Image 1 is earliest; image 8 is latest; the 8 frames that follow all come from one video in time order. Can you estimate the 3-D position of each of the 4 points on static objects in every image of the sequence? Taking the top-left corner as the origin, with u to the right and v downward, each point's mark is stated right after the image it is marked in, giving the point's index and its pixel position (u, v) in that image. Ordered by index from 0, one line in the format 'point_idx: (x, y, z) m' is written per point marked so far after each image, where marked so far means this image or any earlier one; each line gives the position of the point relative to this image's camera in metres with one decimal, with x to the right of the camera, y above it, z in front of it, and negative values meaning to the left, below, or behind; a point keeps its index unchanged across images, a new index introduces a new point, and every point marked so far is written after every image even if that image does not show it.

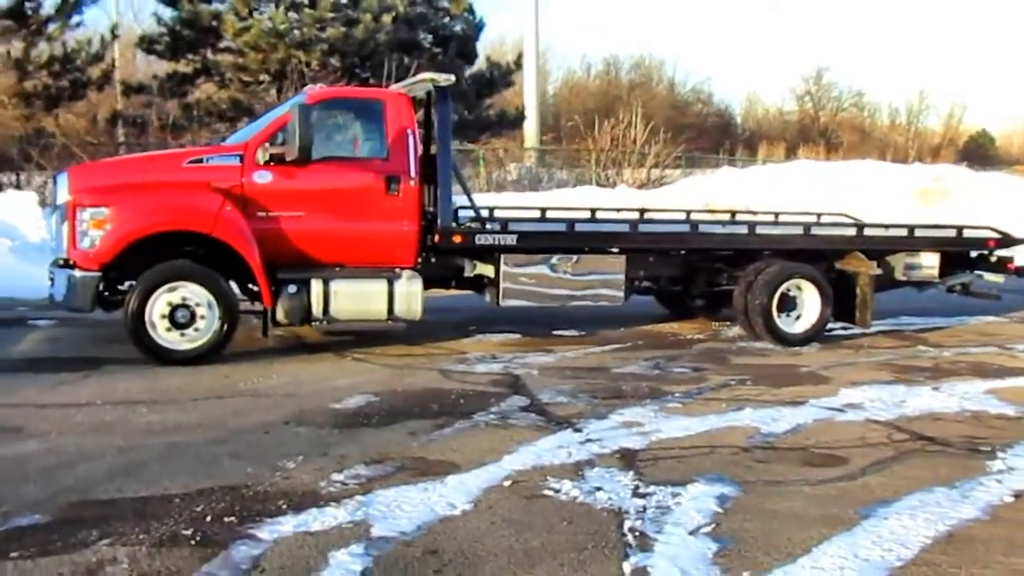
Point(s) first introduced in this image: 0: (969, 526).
0: (+2.5, -1.3, +4.5) m
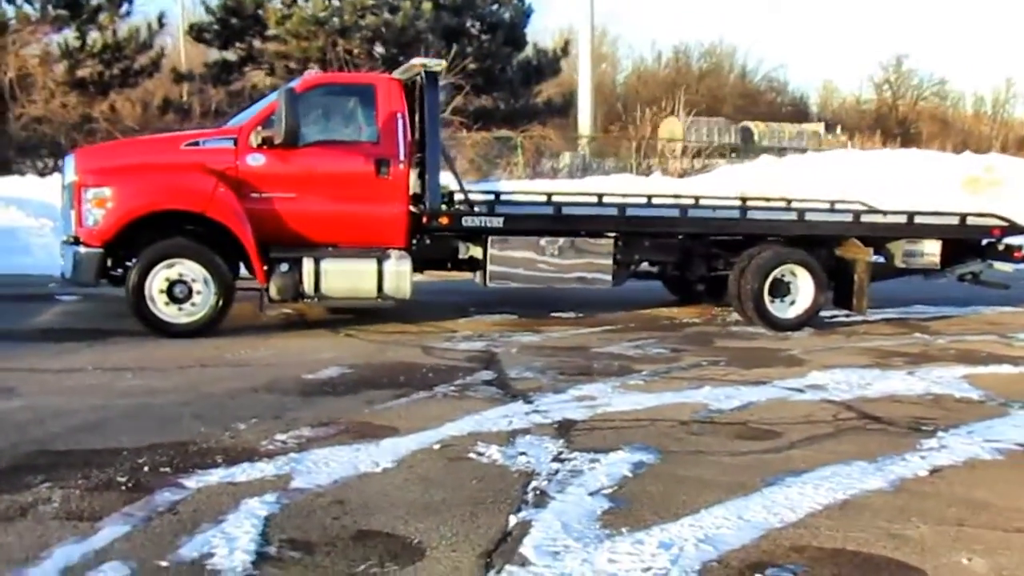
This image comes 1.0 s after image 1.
0: (+2.0, -1.2, +4.6) m
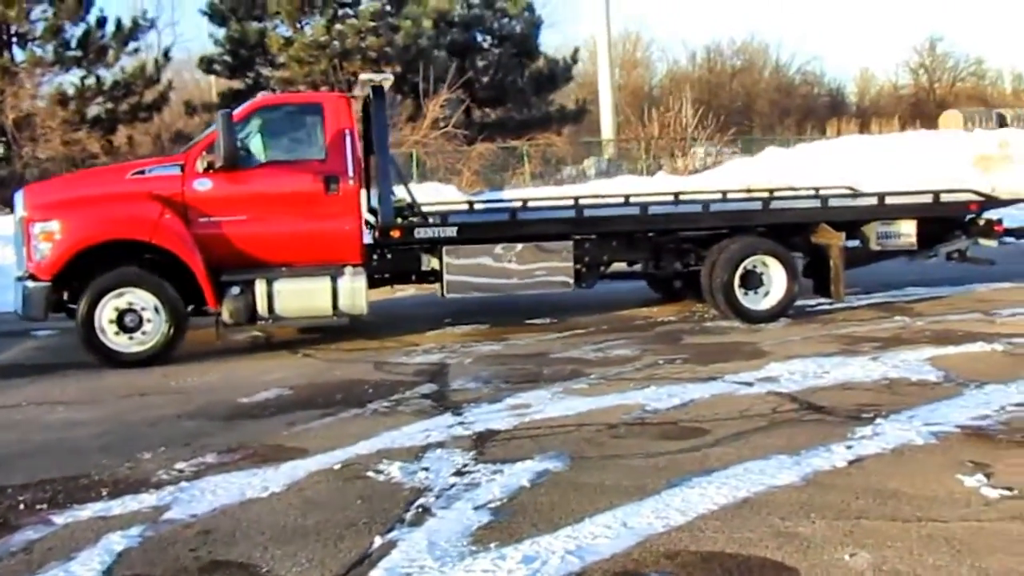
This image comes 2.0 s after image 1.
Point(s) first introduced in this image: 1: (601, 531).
0: (+1.4, -1.1, +4.4) m
1: (+0.4, -1.2, +3.9) m
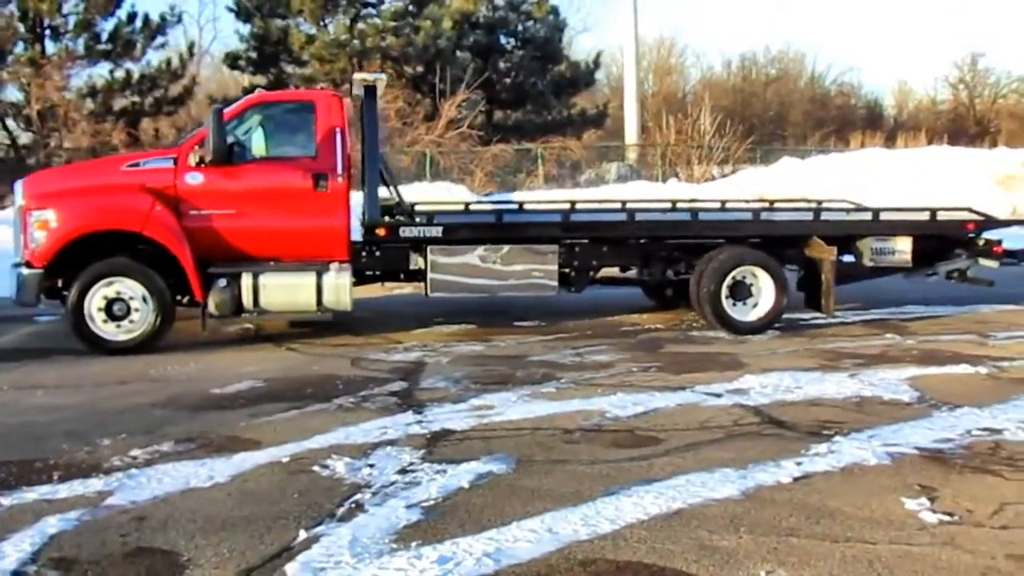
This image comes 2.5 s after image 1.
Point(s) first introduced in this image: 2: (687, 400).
0: (+1.1, -1.2, +4.4) m
1: (+0.1, -1.2, +3.9) m
2: (+1.5, -0.9, +6.9) m
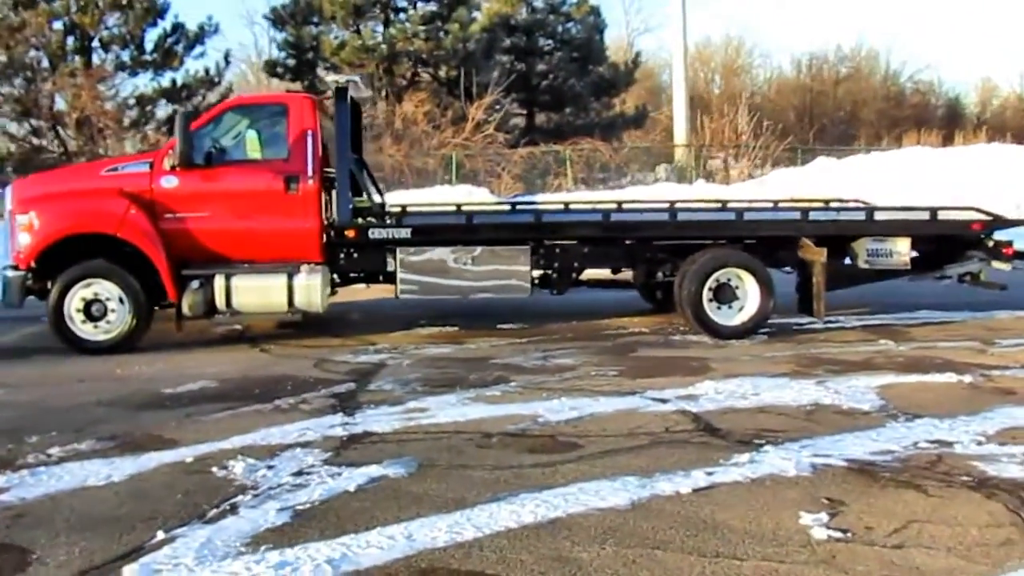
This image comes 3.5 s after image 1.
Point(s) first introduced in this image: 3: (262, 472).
0: (+0.4, -1.2, +4.2) m
1: (-0.6, -1.2, +3.8) m
2: (+1.0, -1.0, +6.7) m
3: (-1.5, -1.1, +4.9) m
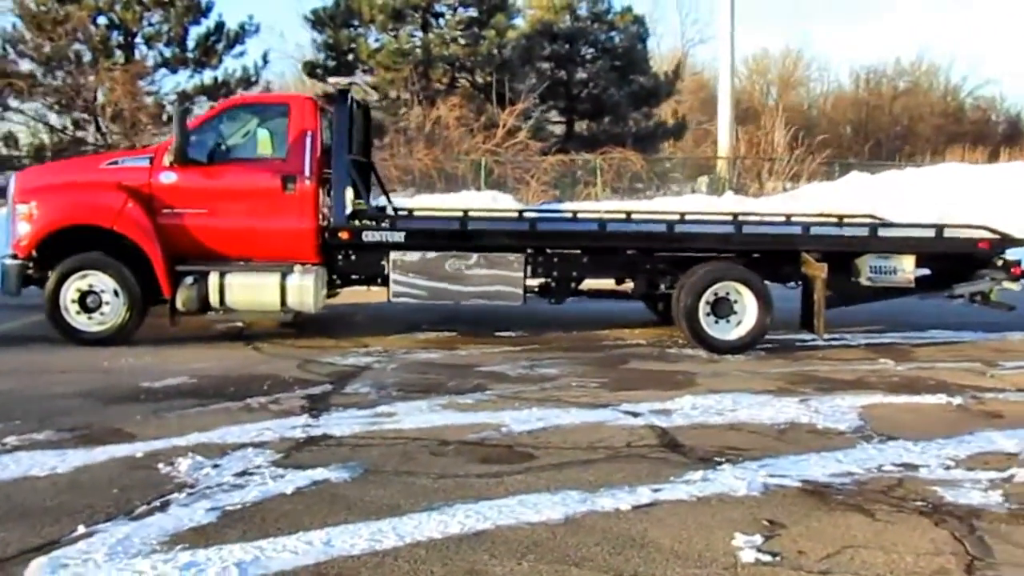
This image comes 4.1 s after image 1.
0: (0.0, -1.2, +4.1) m
1: (-1.0, -1.2, +3.8) m
2: (+0.7, -1.0, +6.6) m
3: (-1.8, -1.1, +4.9) m
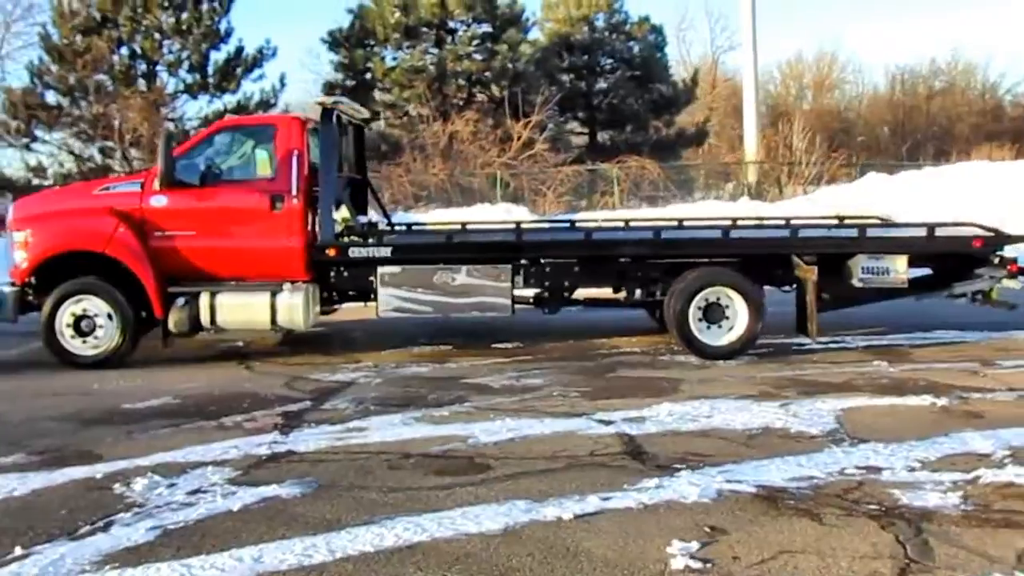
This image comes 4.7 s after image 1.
0: (-0.3, -1.3, +4.1) m
1: (-1.3, -1.3, +3.8) m
2: (+0.5, -1.1, +6.6) m
3: (-2.1, -1.2, +5.0) m
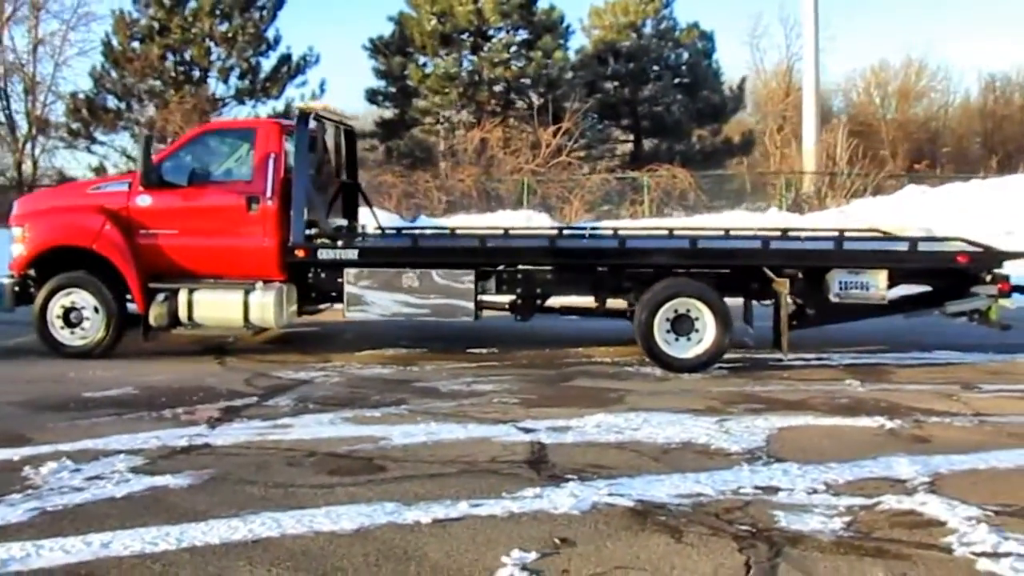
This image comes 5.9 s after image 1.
0: (-1.1, -1.3, +4.3) m
1: (-2.2, -1.3, +4.0) m
2: (-0.2, -1.2, +6.7) m
3: (-2.9, -1.2, +5.2) m
